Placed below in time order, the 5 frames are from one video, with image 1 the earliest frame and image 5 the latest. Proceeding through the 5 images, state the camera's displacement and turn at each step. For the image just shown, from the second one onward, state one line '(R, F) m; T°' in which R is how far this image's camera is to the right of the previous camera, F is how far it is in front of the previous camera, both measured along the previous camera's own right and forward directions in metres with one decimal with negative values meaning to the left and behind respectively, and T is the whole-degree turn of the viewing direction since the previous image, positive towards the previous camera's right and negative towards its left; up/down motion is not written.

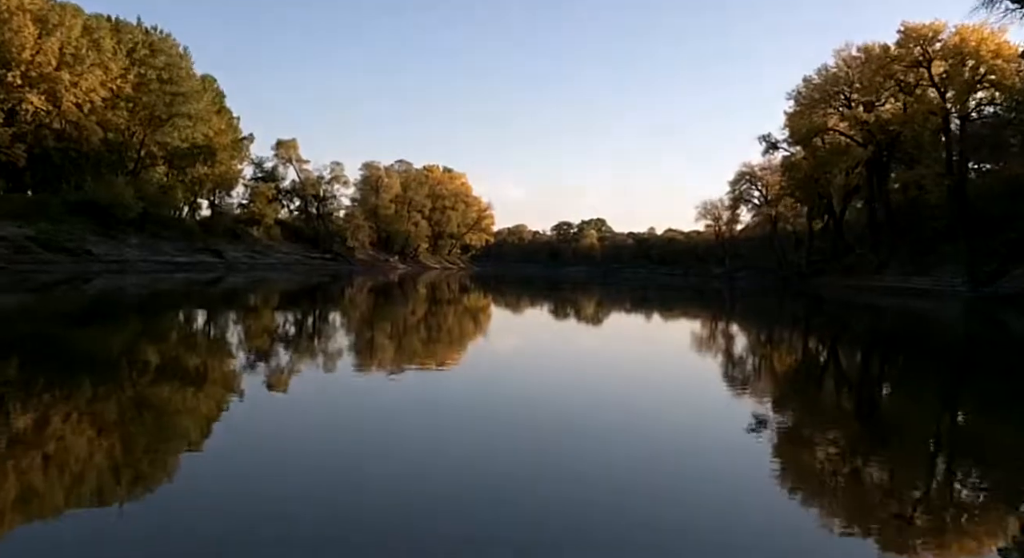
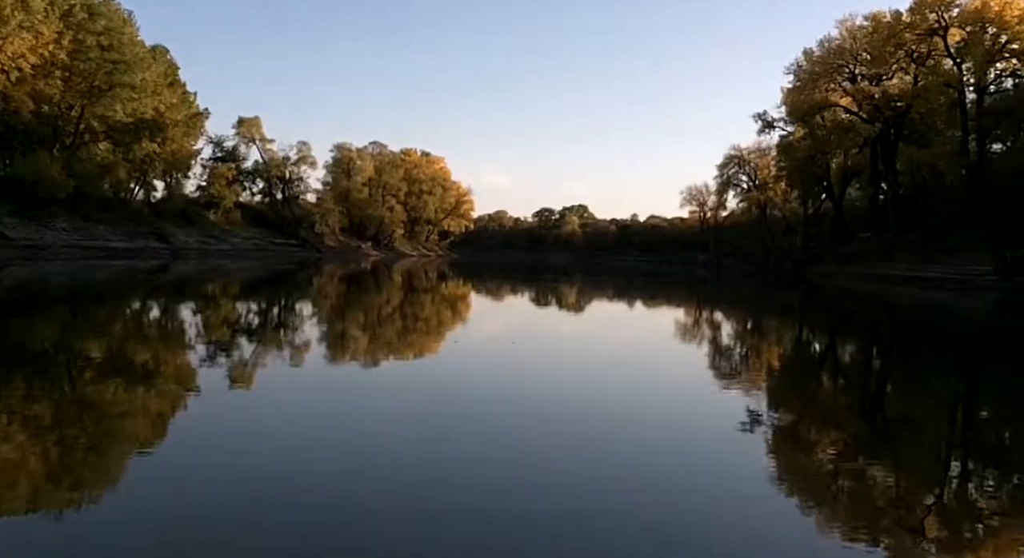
(0.0, +0.9) m; +1°
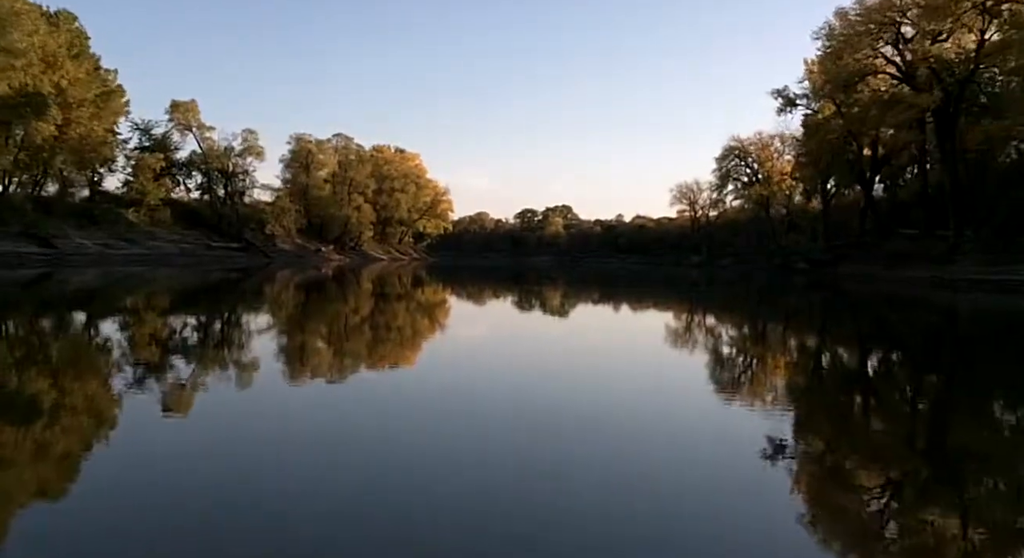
(0.0, +1.8) m; +1°
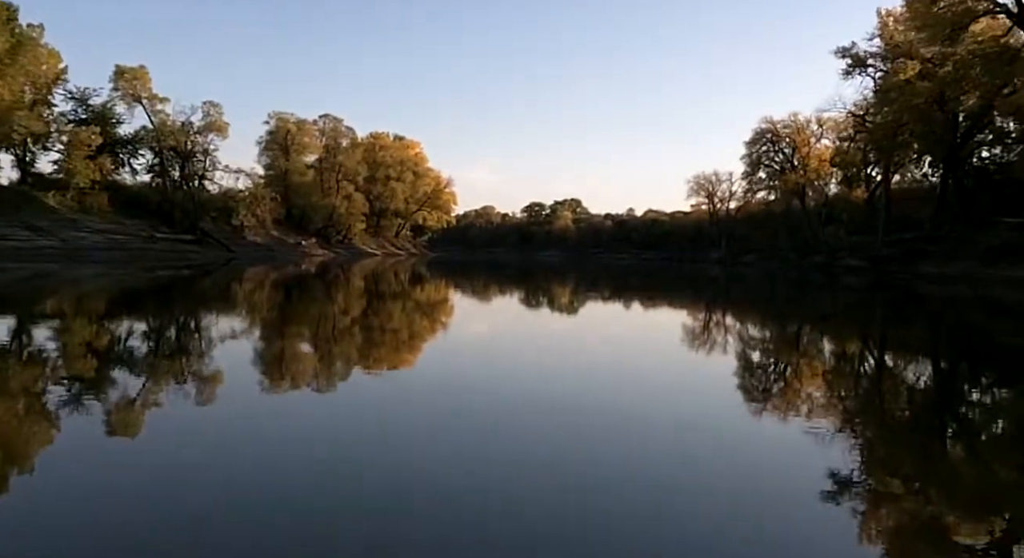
(0.0, +1.8) m; 0°
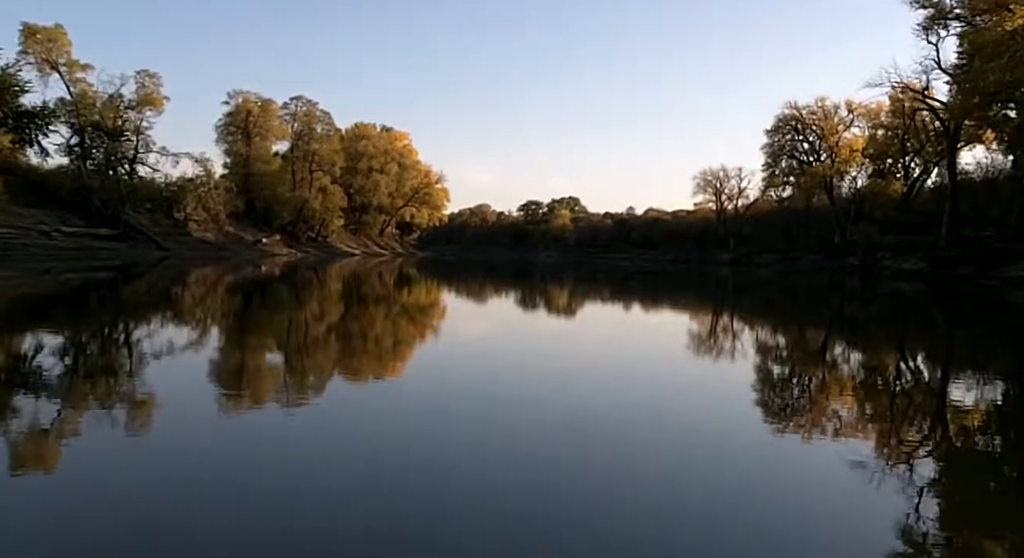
(0.0, +1.7) m; 0°
